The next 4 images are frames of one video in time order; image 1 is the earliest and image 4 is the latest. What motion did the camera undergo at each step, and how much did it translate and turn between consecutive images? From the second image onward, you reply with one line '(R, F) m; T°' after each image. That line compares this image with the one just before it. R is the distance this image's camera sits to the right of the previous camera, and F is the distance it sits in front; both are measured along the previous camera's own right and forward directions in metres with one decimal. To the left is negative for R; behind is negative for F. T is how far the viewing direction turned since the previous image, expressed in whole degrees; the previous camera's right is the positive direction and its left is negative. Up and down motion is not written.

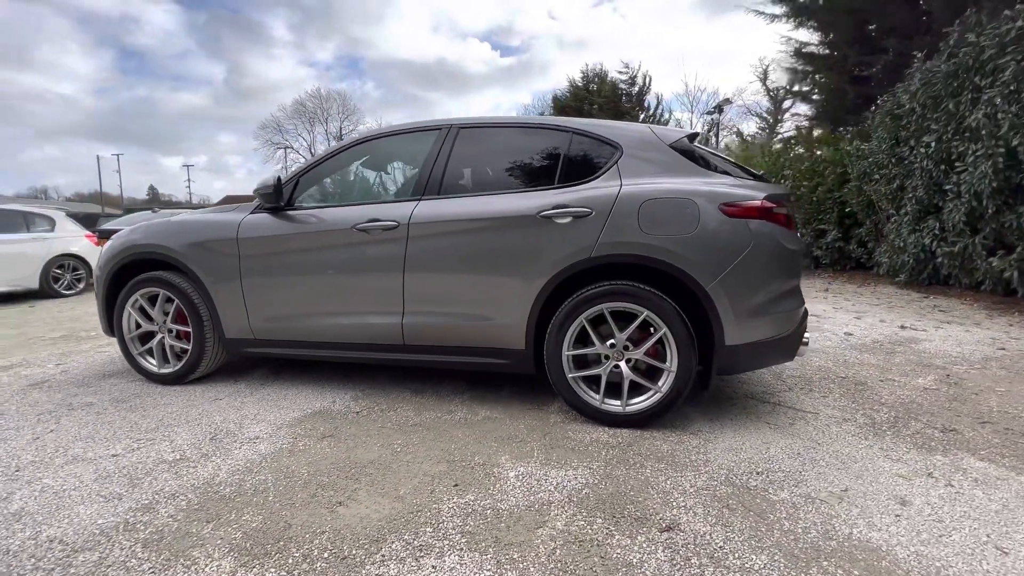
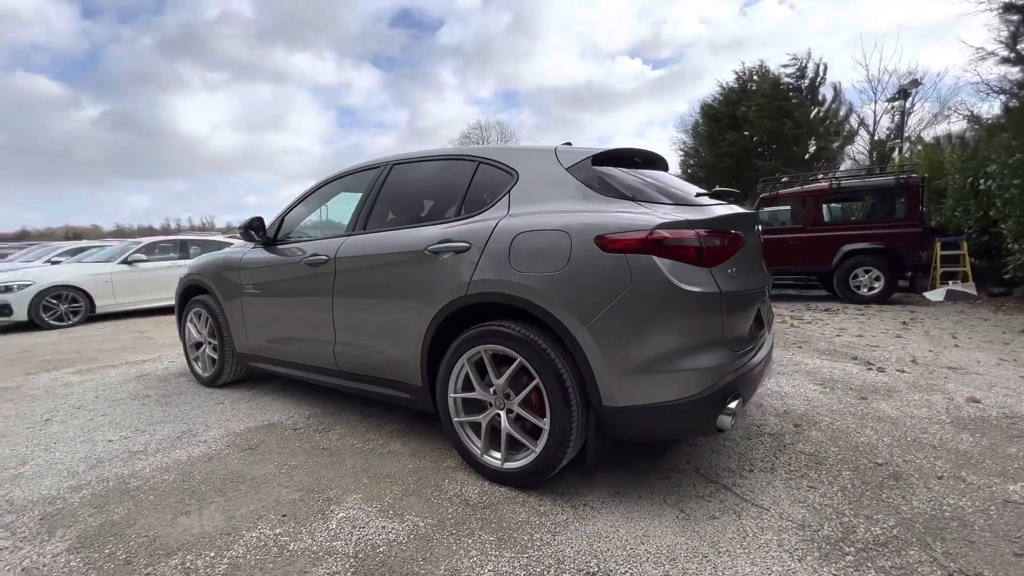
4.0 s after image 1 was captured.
(+1.6, +0.4) m; -20°
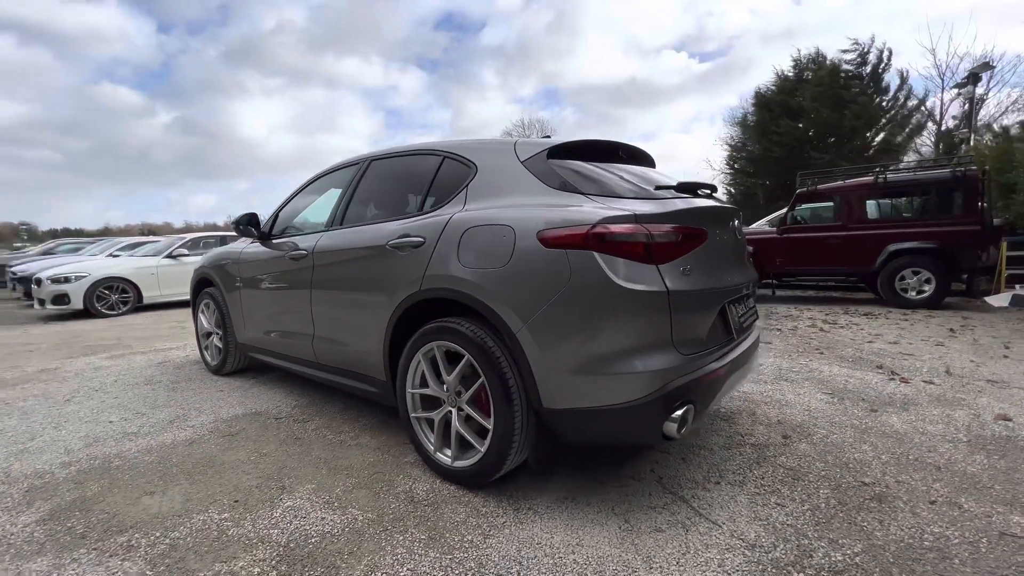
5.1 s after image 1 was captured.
(+0.5, +0.1) m; -5°
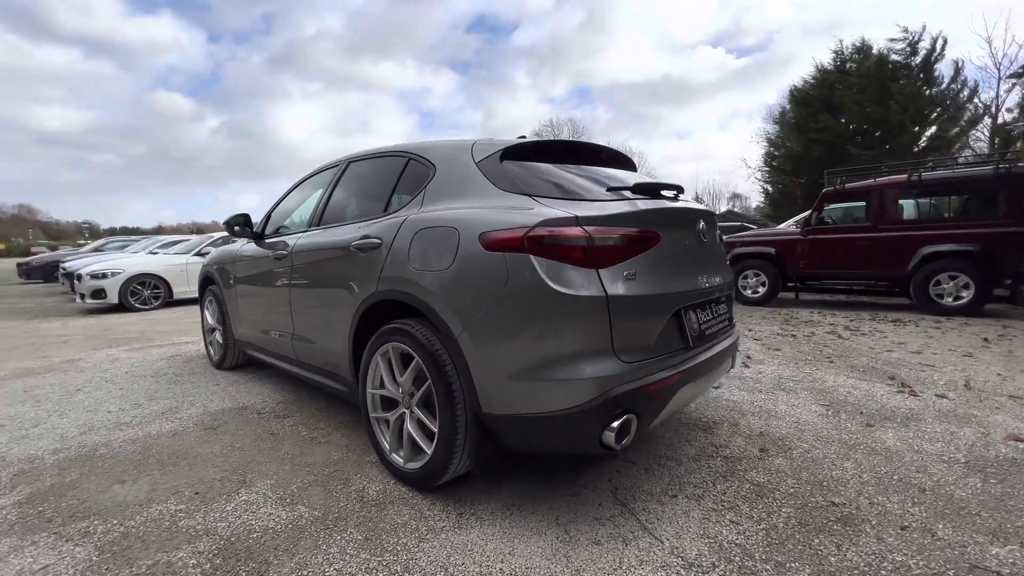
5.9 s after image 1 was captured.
(+0.4, 0.0) m; -4°
